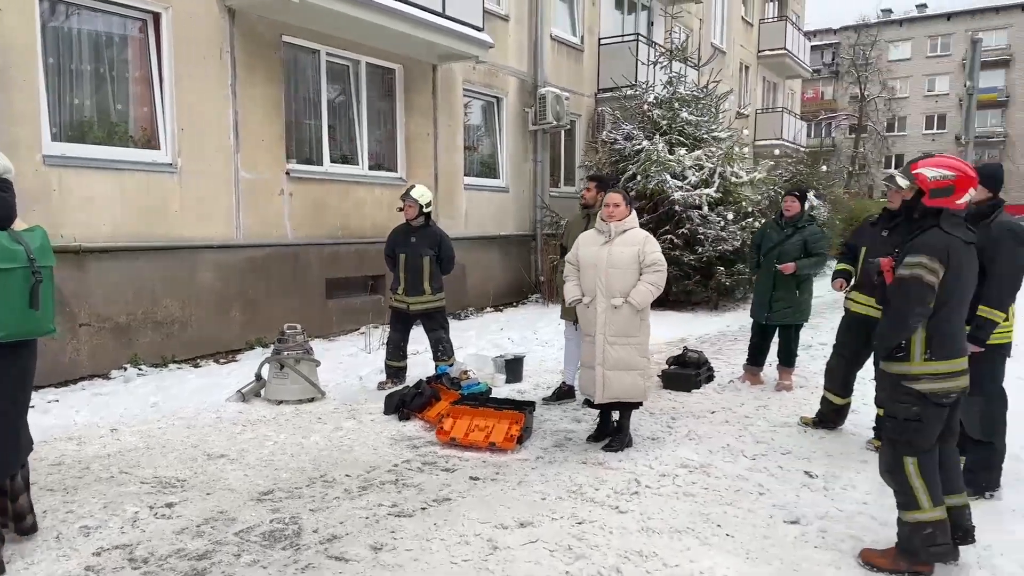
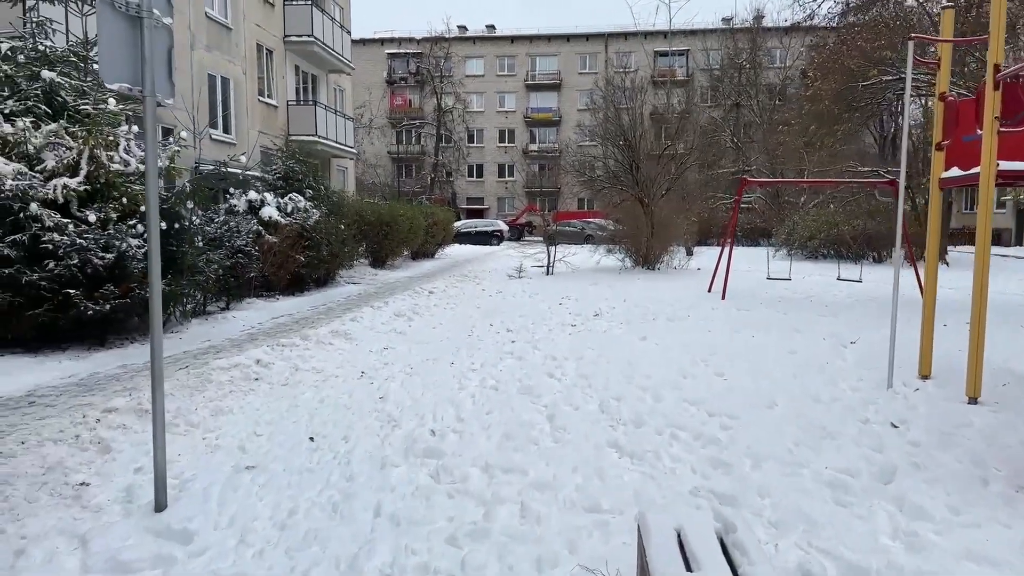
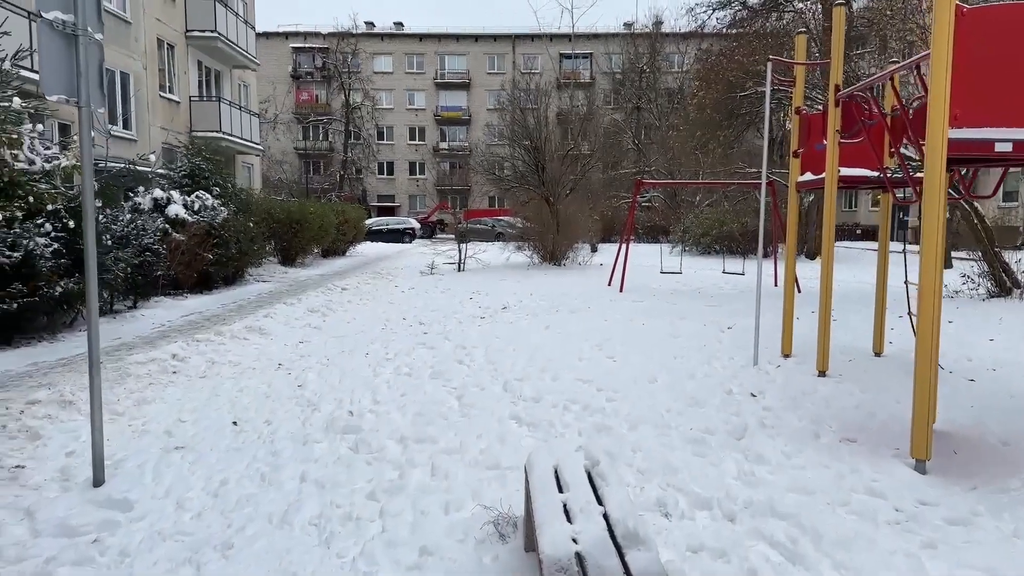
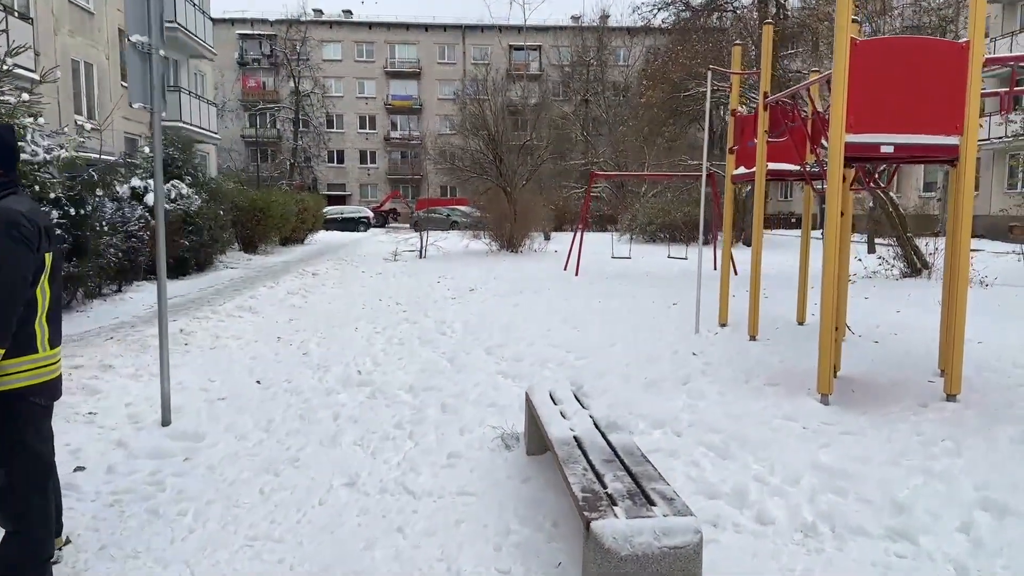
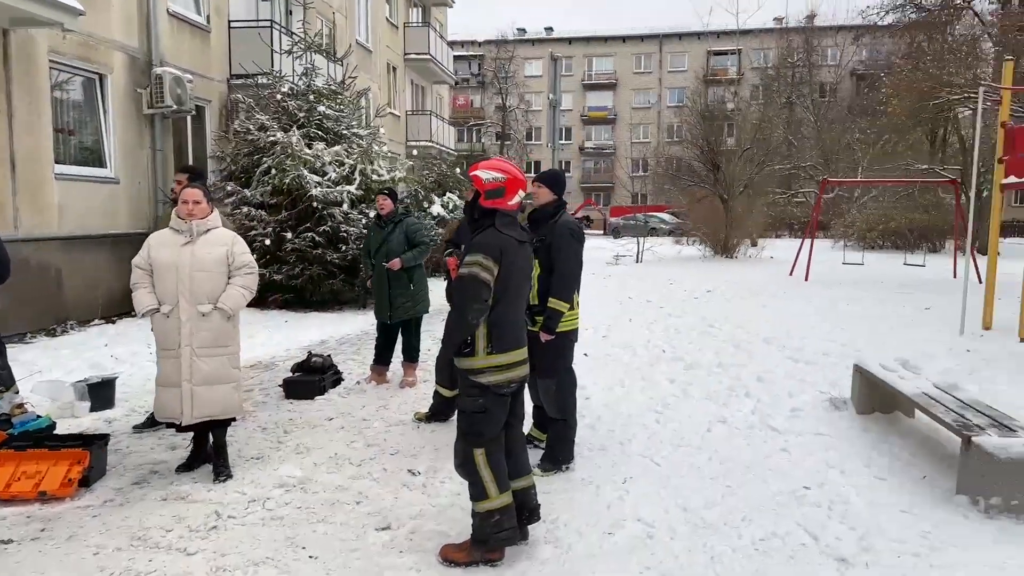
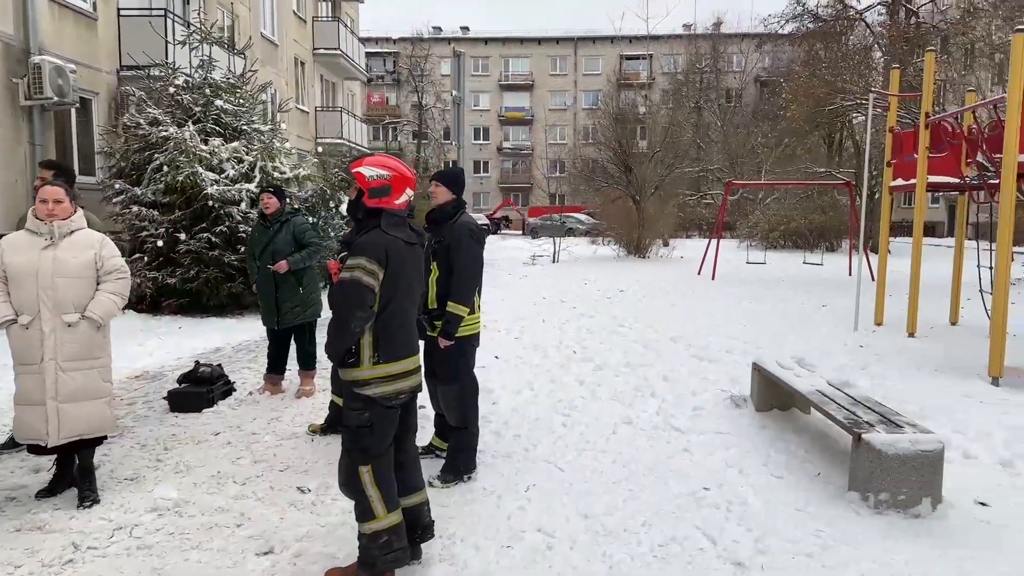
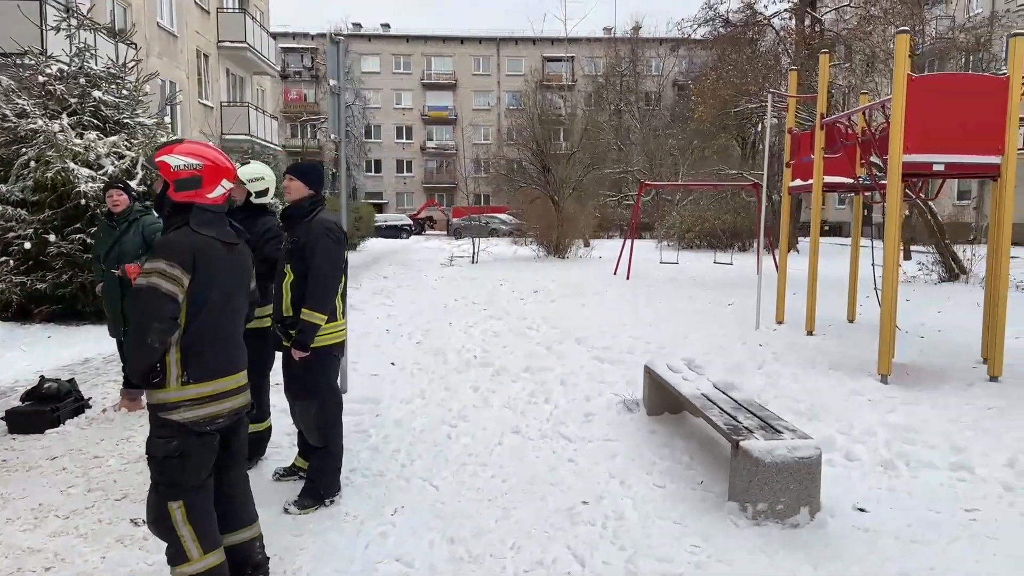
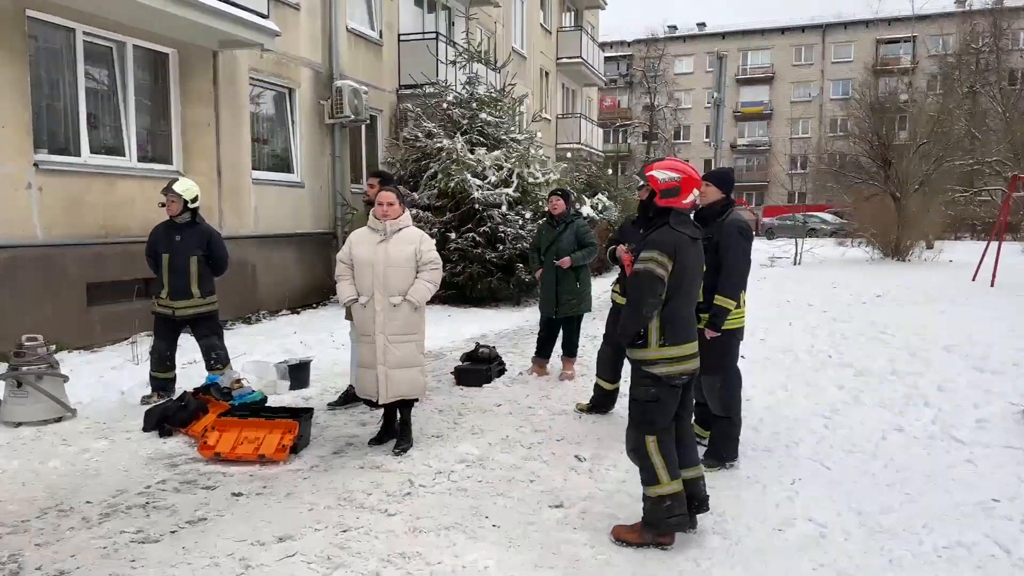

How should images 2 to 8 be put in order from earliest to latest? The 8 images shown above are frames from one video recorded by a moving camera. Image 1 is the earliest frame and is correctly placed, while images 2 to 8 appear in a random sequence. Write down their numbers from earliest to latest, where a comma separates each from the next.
8, 5, 6, 7, 4, 3, 2
